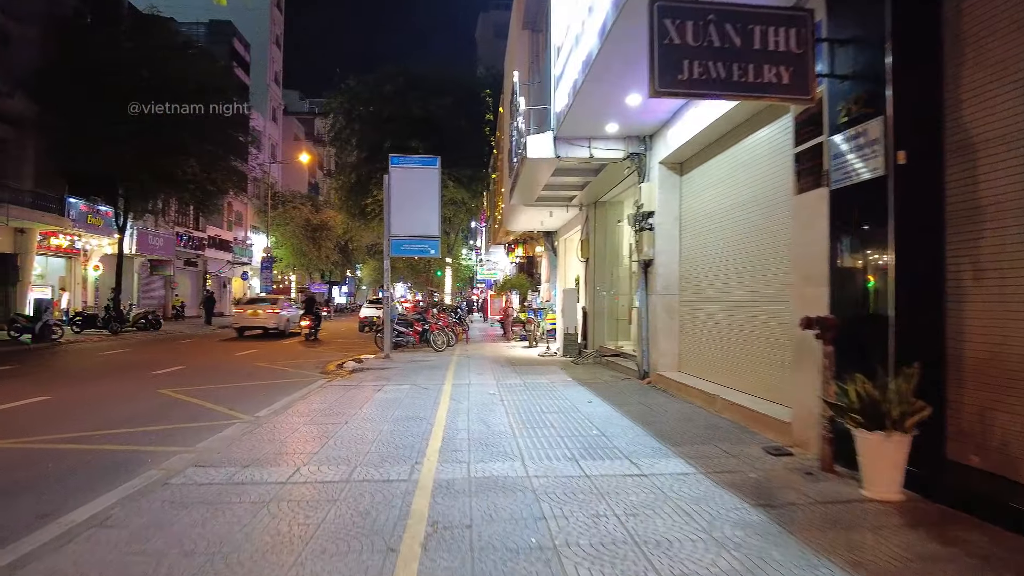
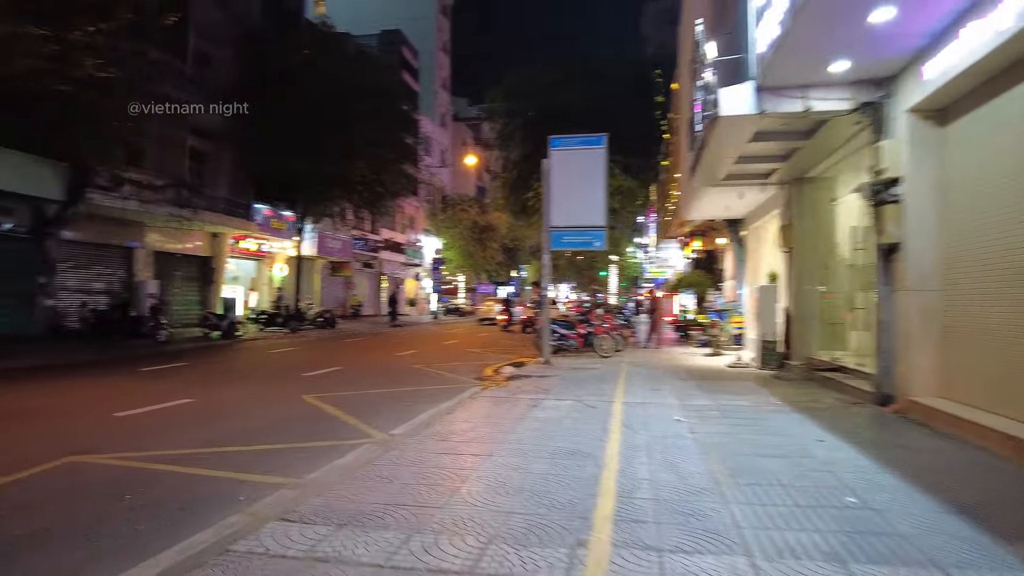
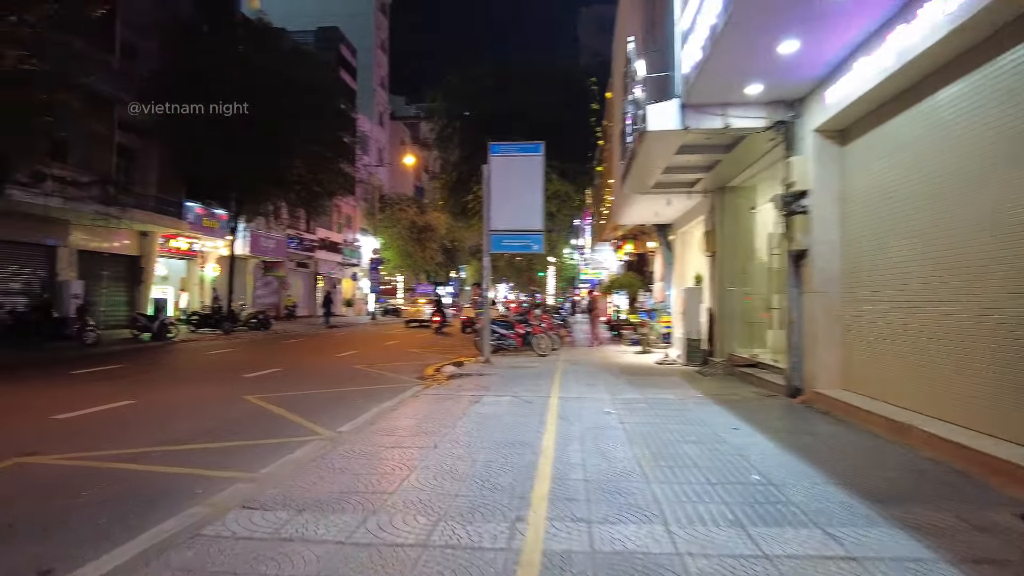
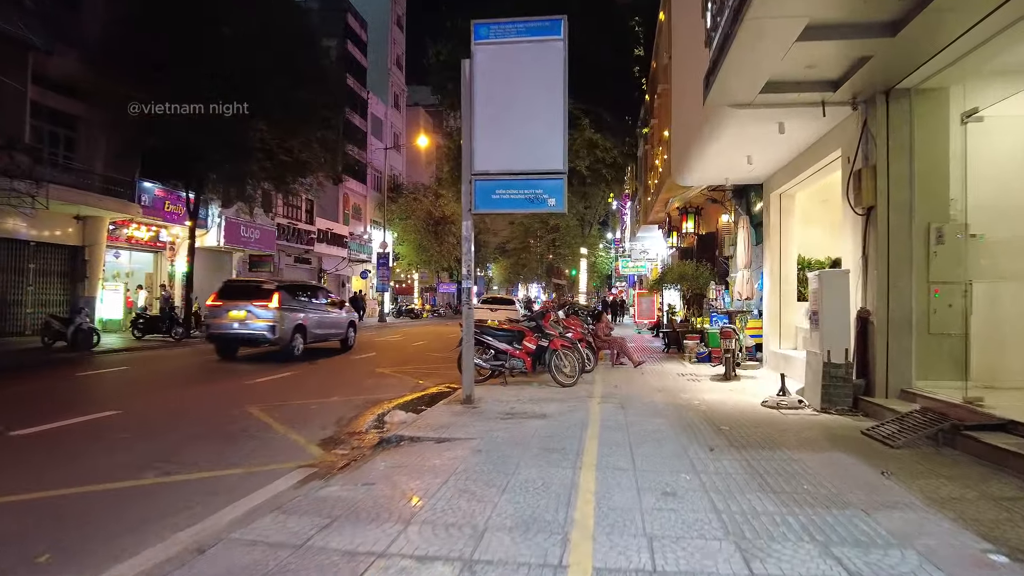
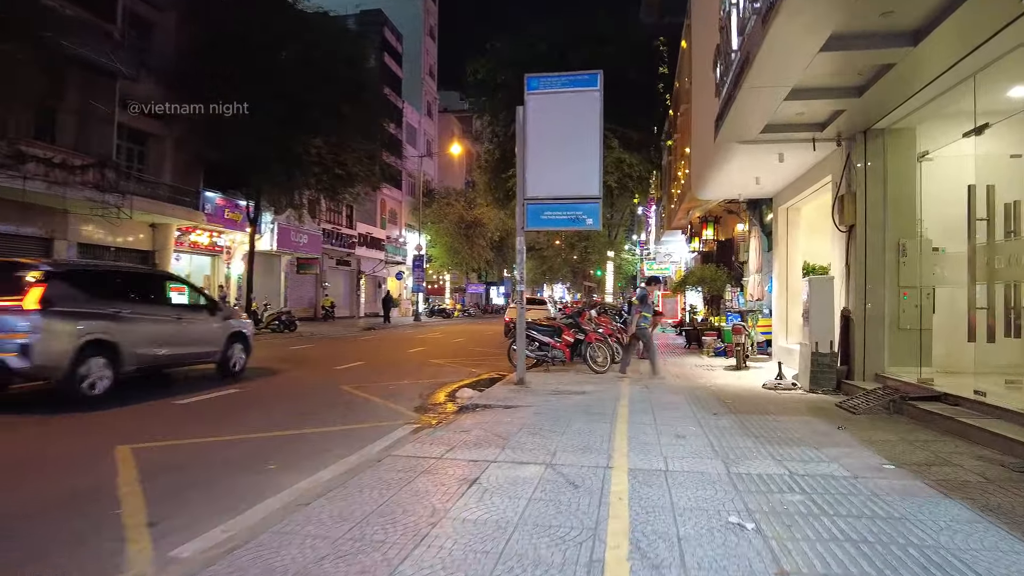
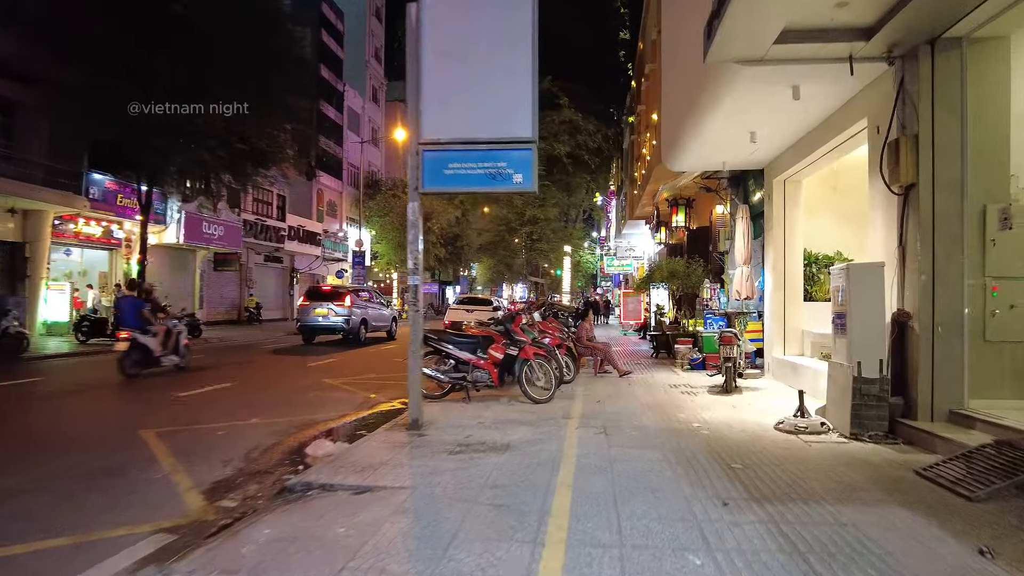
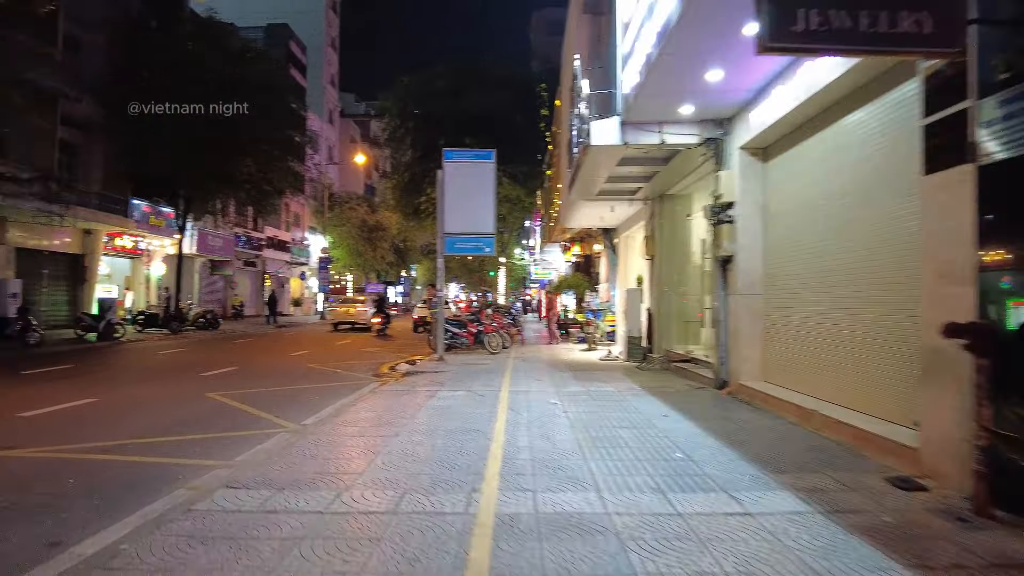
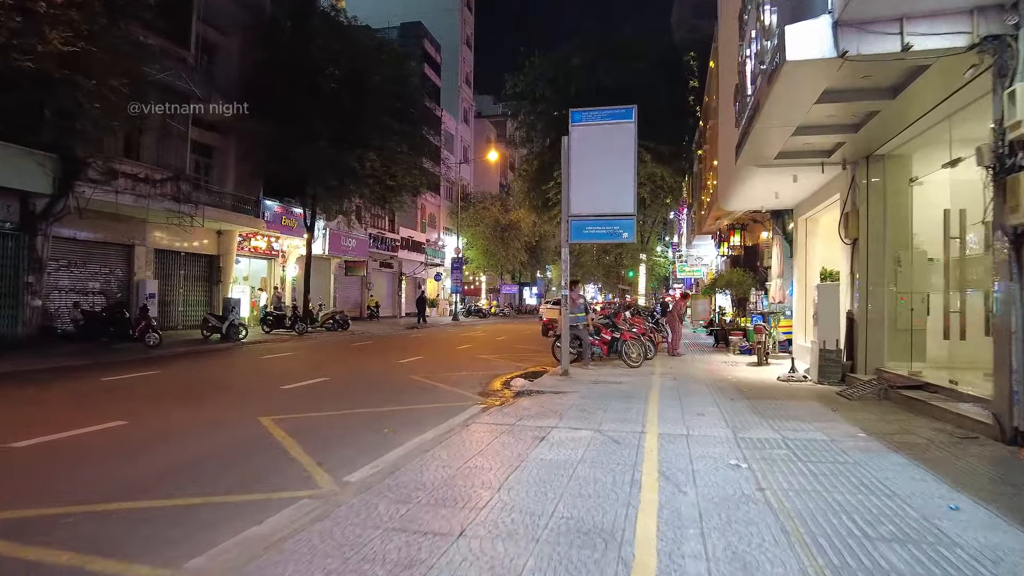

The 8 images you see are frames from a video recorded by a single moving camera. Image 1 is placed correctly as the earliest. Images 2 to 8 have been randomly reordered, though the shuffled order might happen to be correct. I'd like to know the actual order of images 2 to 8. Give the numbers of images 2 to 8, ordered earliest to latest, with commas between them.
7, 3, 2, 8, 5, 4, 6
